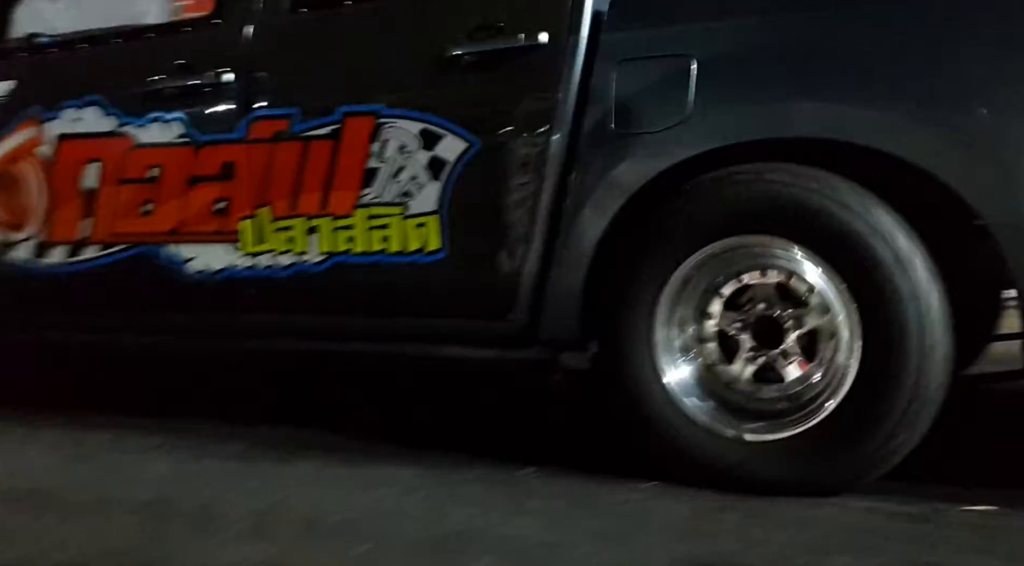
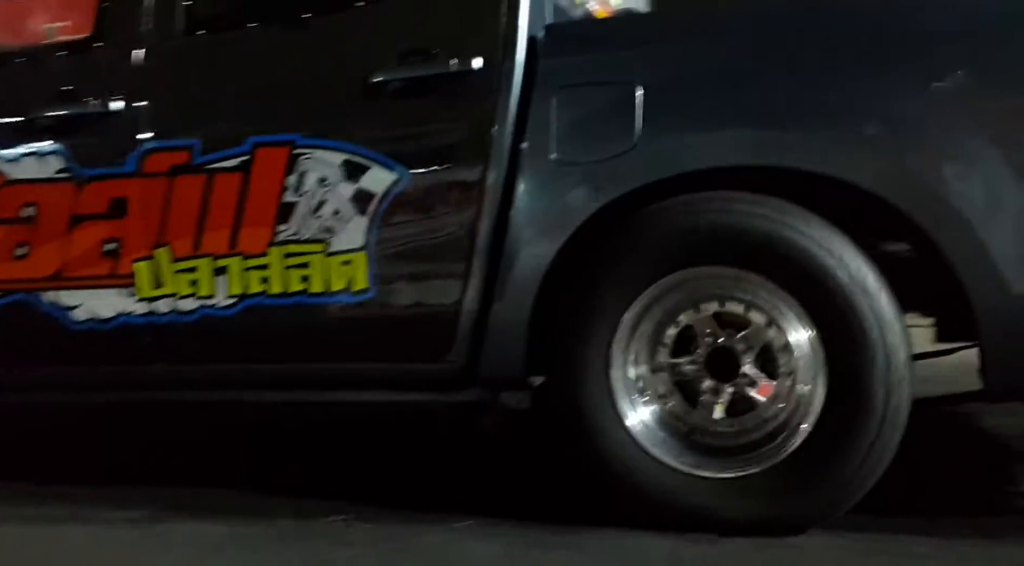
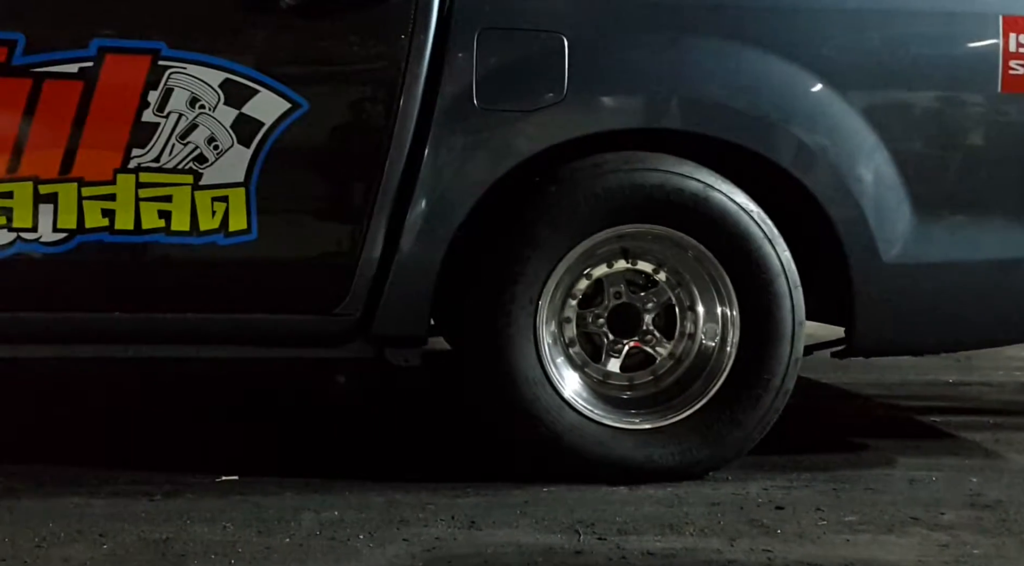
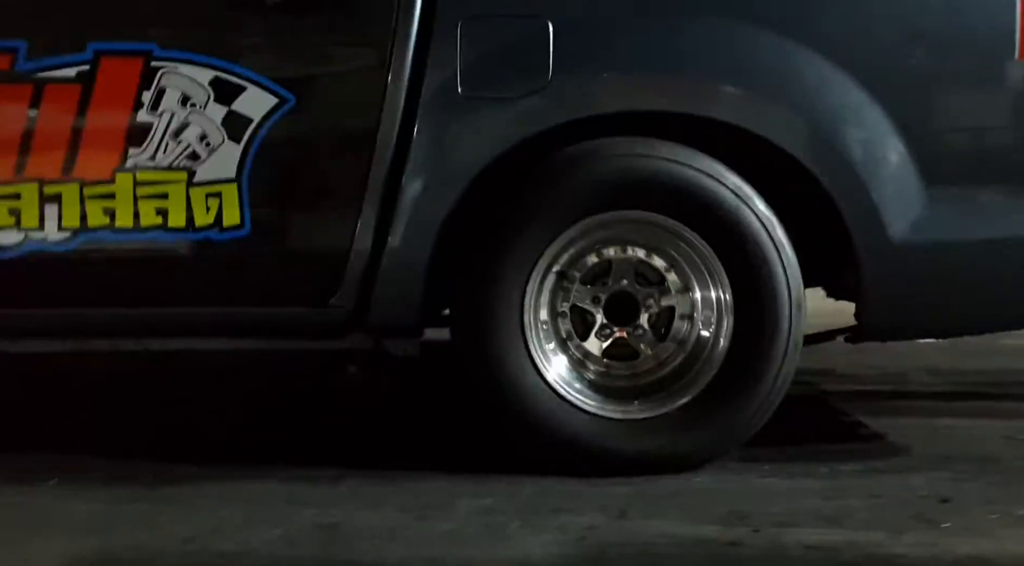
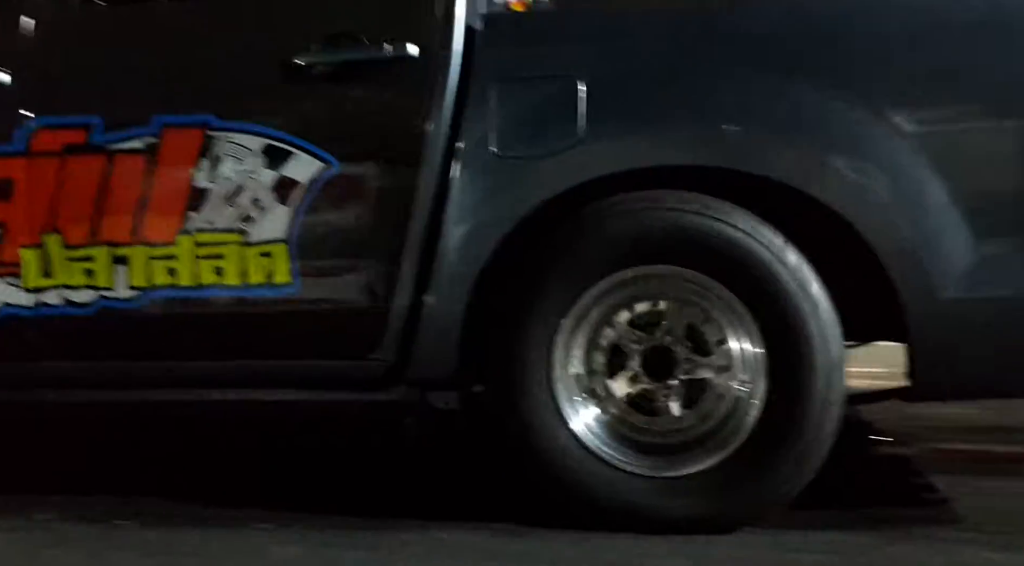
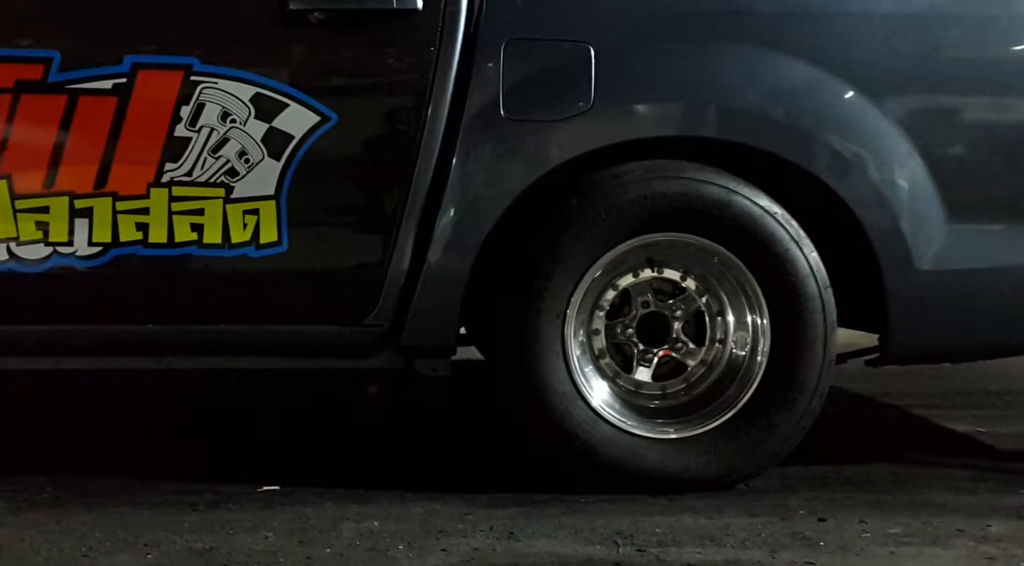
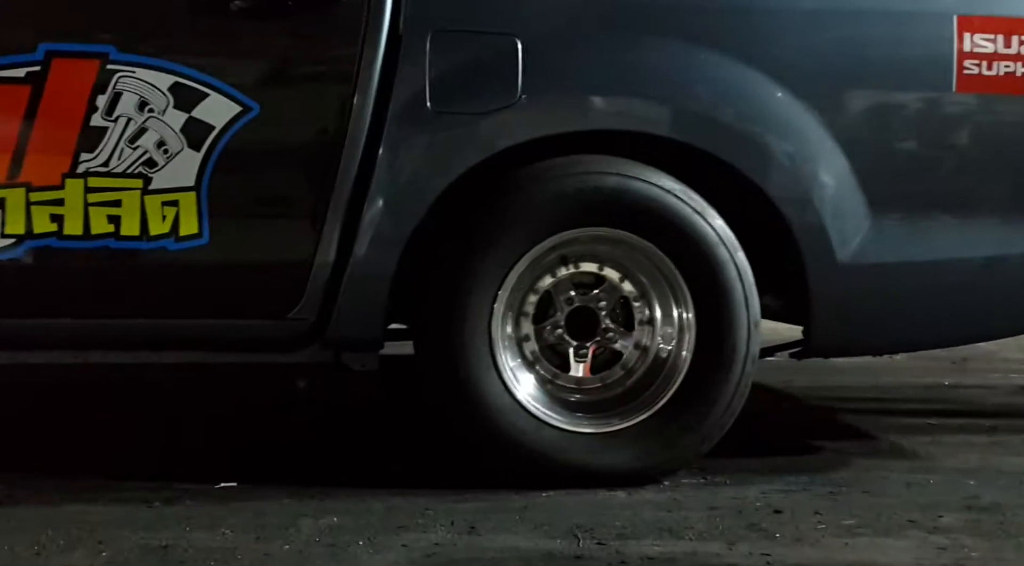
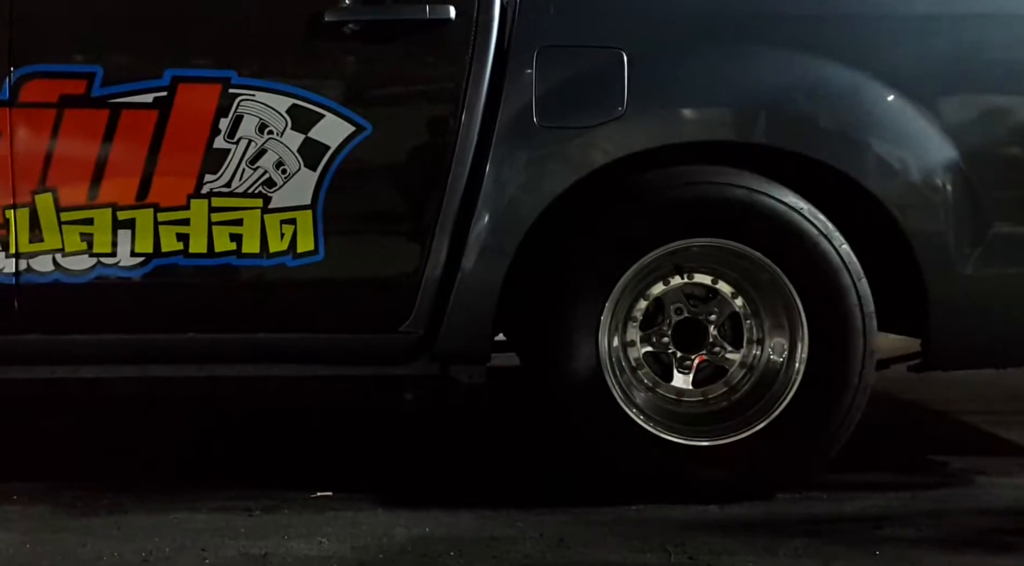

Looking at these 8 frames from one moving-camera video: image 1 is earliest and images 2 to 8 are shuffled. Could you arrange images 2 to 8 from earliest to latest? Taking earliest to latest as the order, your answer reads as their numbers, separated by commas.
2, 5, 4, 7, 3, 6, 8
